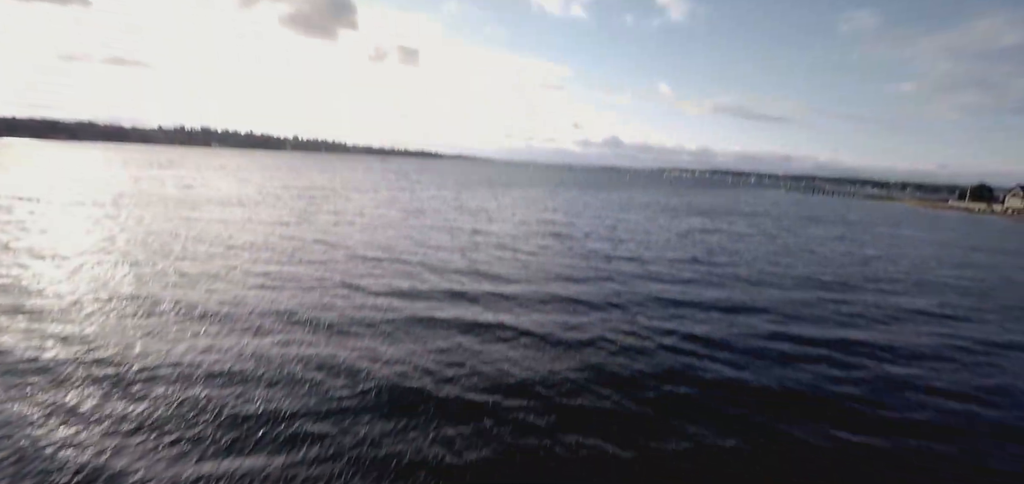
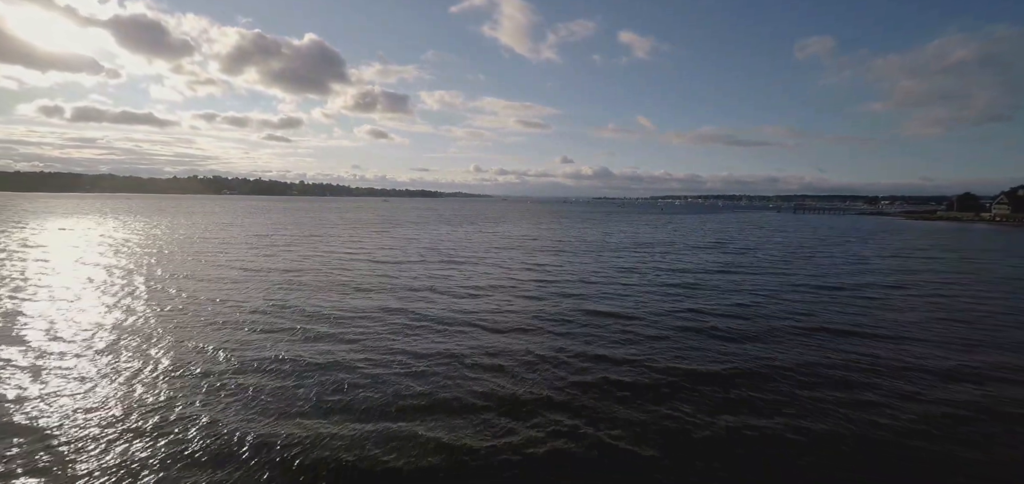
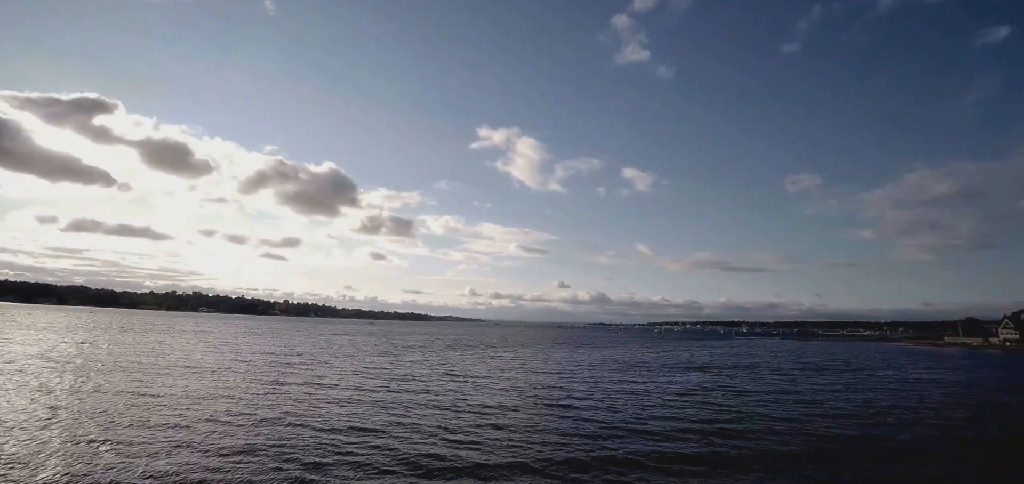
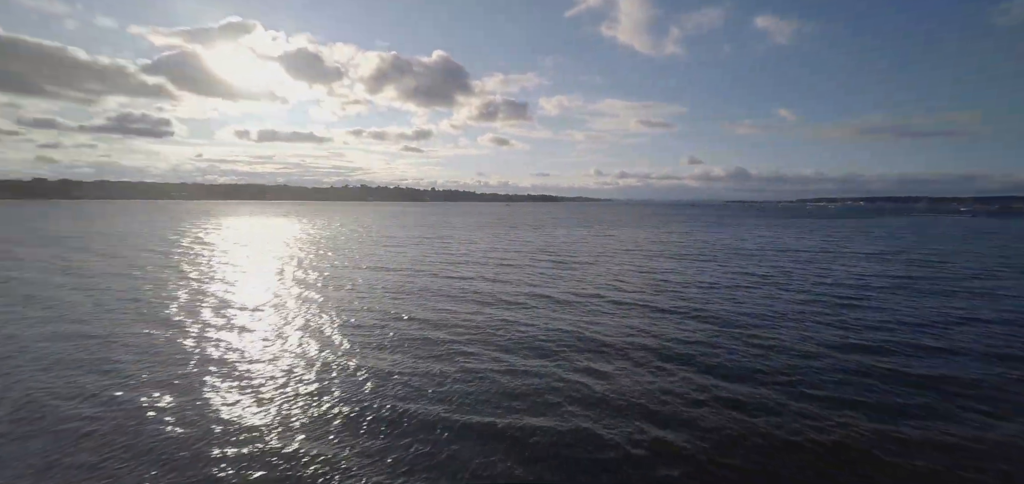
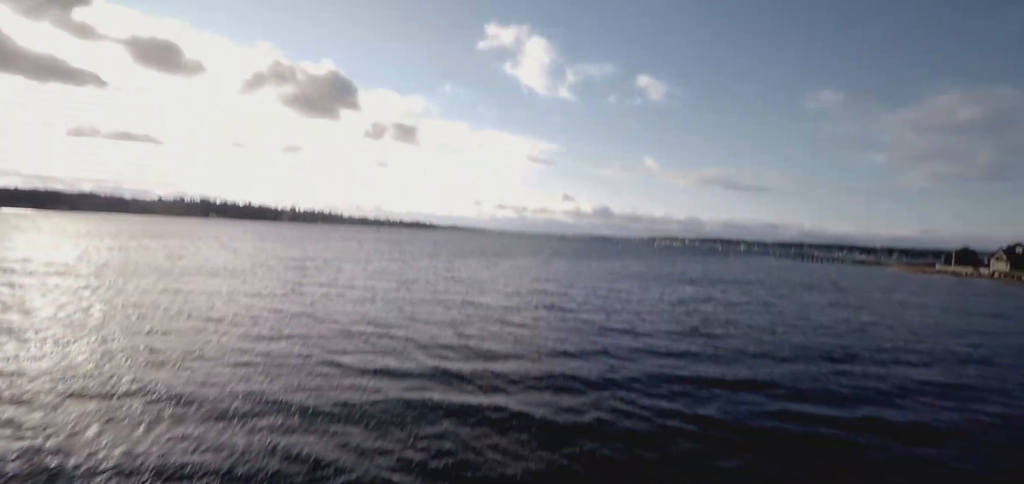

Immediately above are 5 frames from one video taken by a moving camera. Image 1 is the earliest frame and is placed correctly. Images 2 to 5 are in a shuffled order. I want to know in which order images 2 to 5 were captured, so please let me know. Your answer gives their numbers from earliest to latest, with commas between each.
5, 3, 2, 4
